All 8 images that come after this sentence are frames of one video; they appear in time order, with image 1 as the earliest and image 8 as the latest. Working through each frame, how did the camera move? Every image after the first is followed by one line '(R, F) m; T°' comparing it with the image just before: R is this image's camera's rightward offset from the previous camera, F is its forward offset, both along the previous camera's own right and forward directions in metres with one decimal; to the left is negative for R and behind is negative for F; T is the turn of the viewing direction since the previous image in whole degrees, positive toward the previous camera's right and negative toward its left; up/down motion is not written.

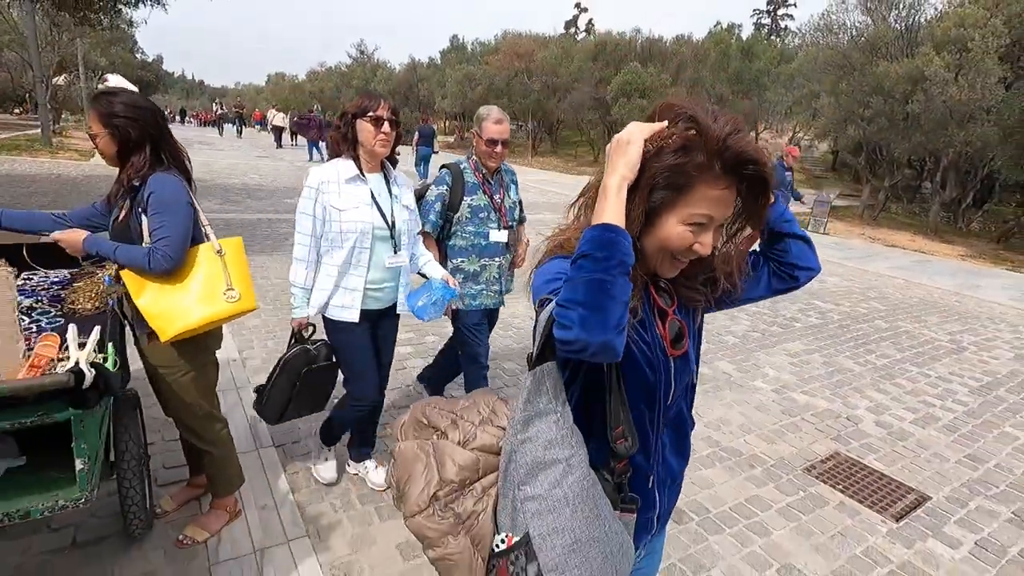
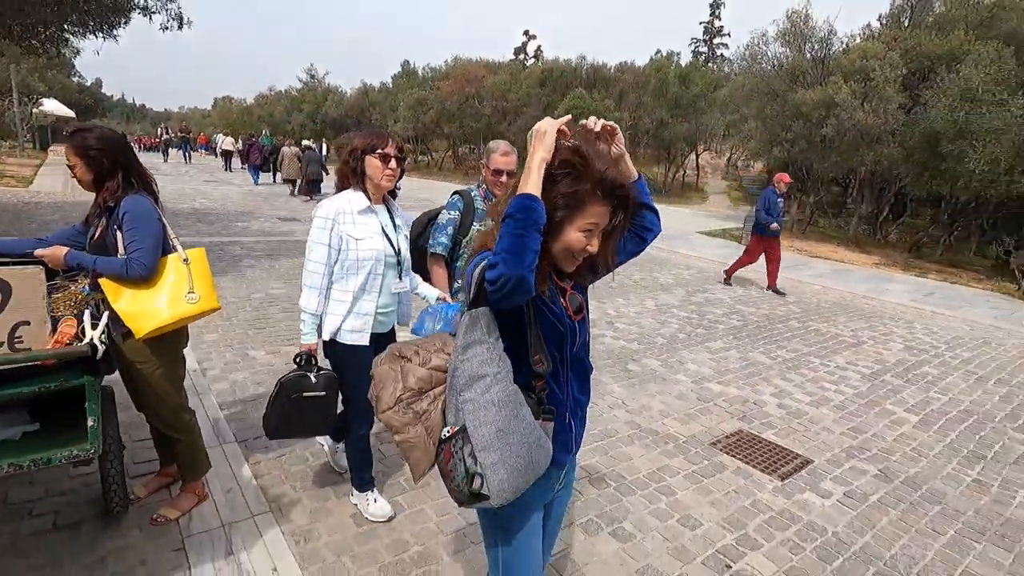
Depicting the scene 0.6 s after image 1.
(+0.1, -0.5) m; +4°
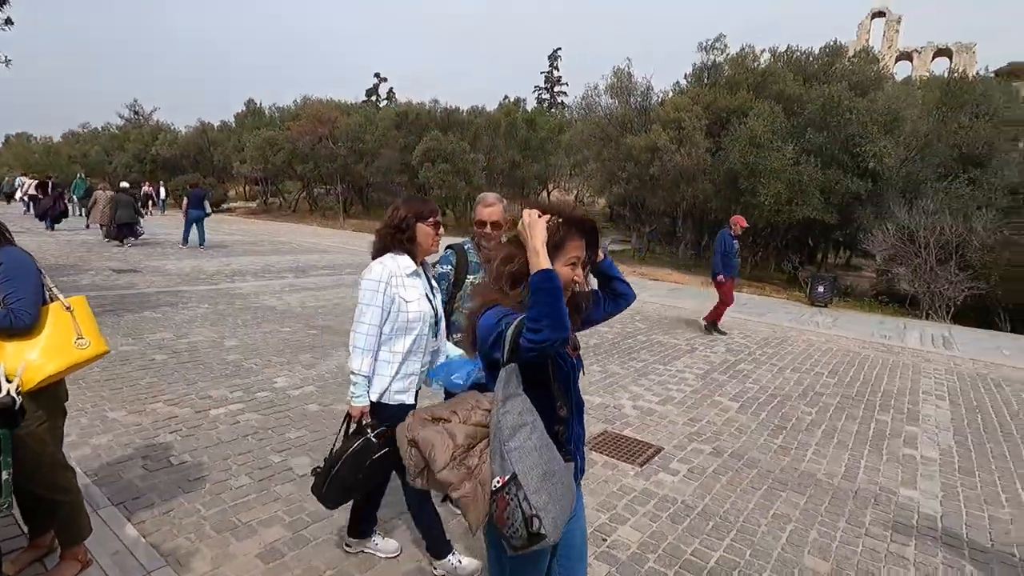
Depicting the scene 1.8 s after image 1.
(-0.2, -0.4) m; +14°
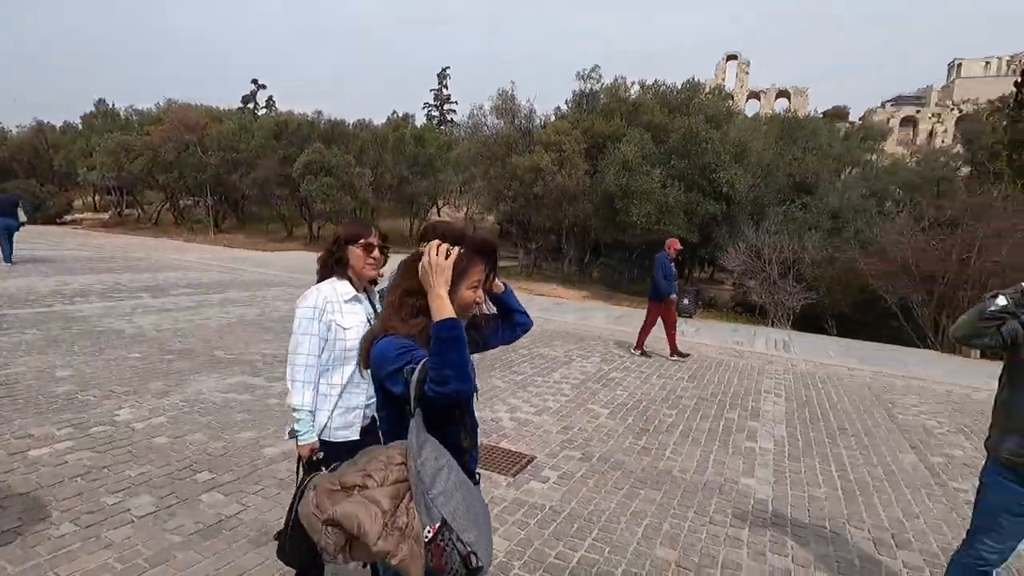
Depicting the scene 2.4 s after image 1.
(+0.2, -0.1) m; +11°
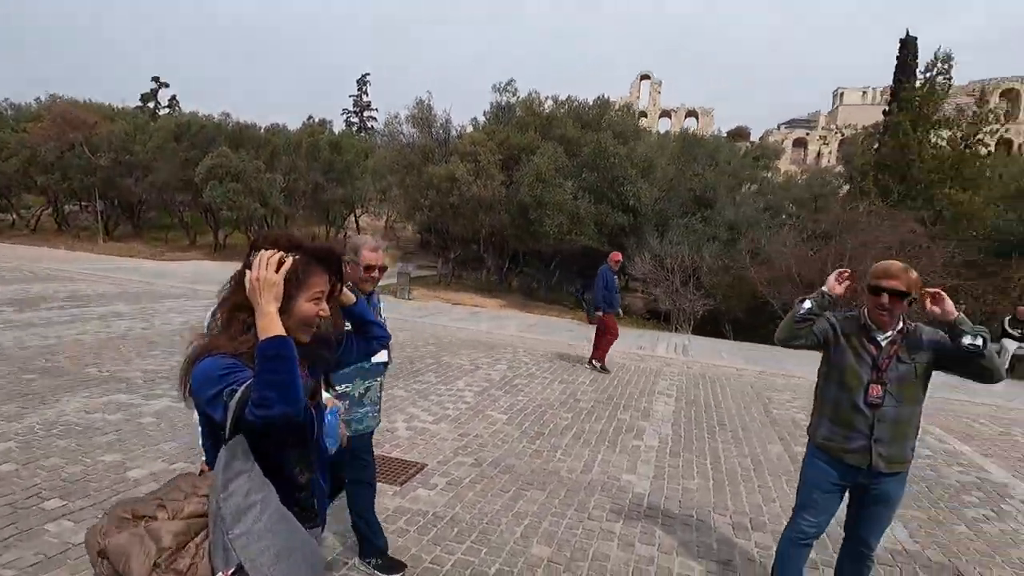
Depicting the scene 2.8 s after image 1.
(+0.3, -0.1) m; +8°
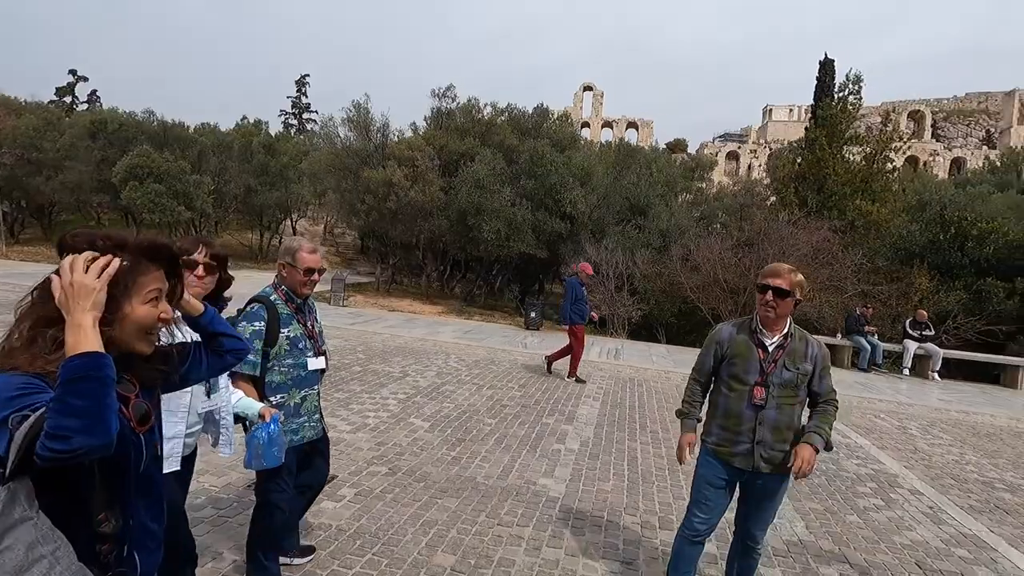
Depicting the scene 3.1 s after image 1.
(+0.3, 0.0) m; +6°
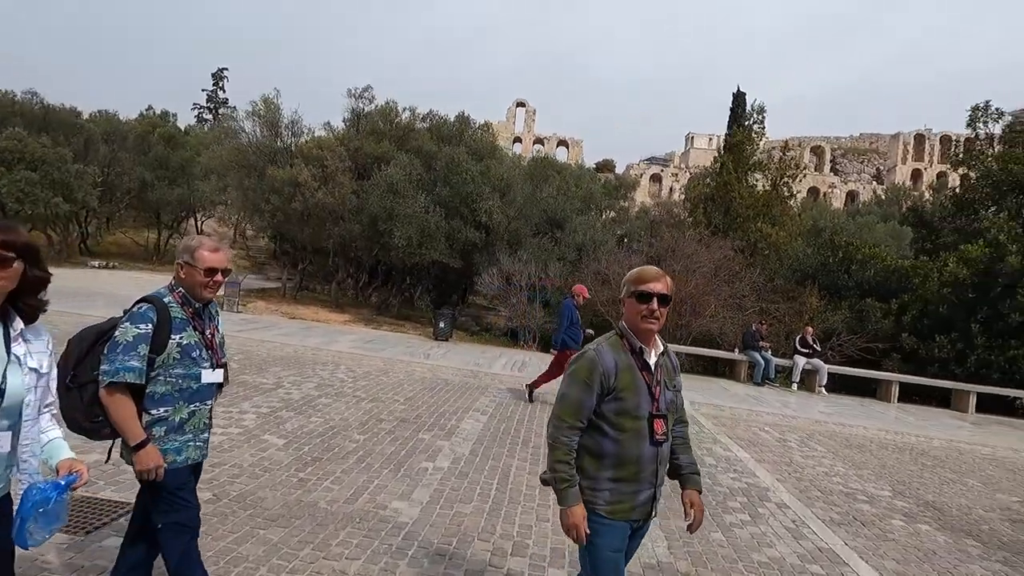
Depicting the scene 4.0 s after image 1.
(+0.7, +0.4) m; +7°
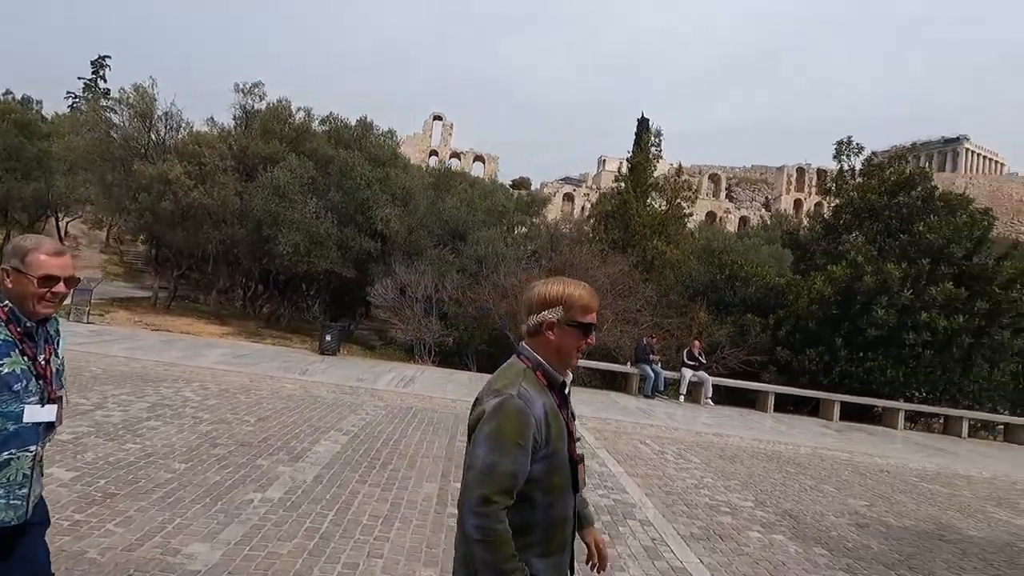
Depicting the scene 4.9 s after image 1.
(+0.7, +0.4) m; +9°
